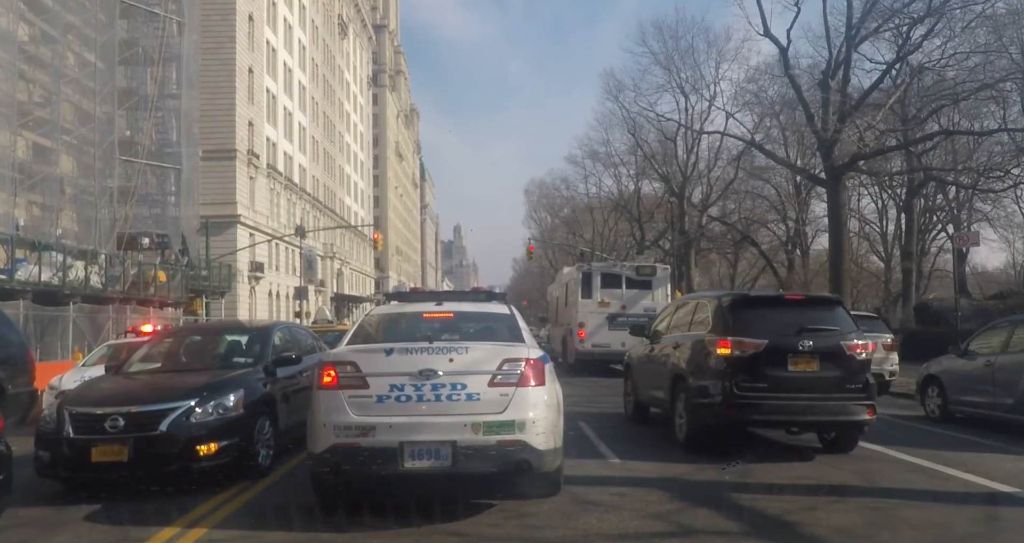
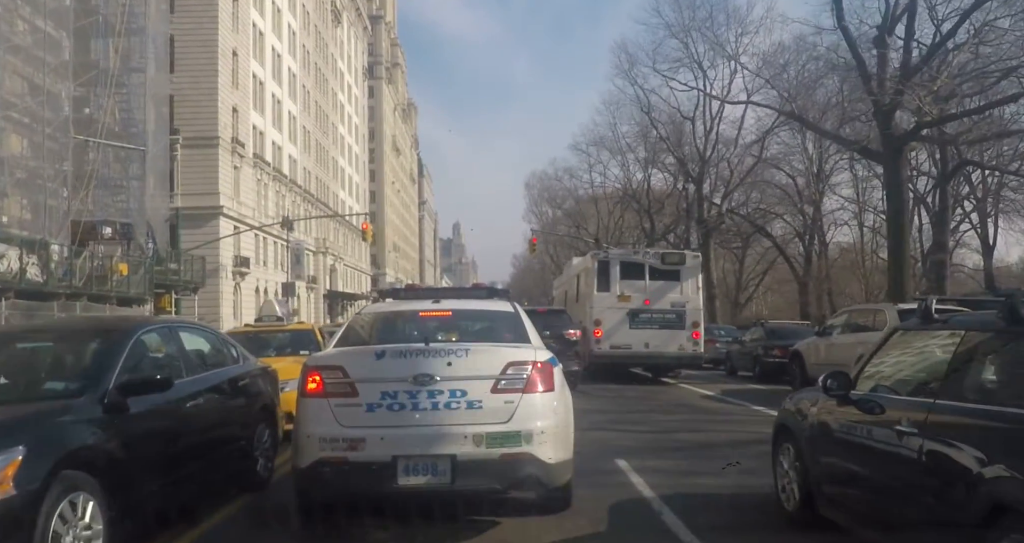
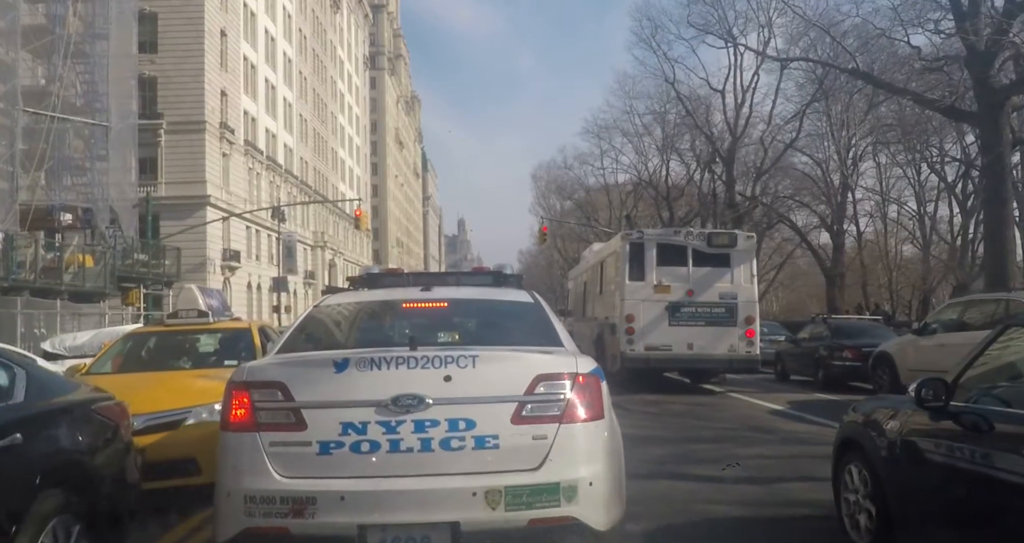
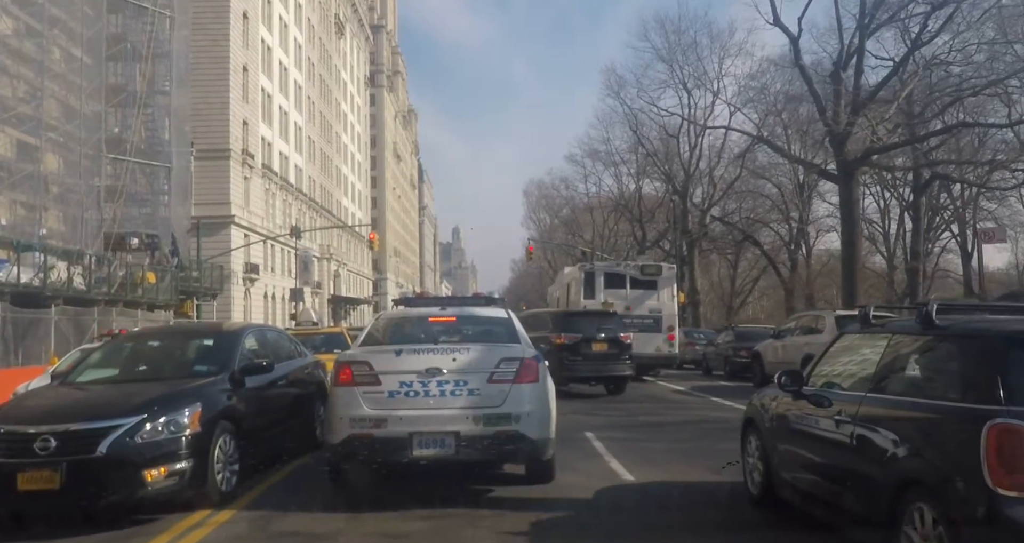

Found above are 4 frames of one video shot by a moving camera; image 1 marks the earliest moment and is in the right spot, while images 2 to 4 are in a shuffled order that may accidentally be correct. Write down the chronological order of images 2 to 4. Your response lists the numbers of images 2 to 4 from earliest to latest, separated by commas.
4, 2, 3
